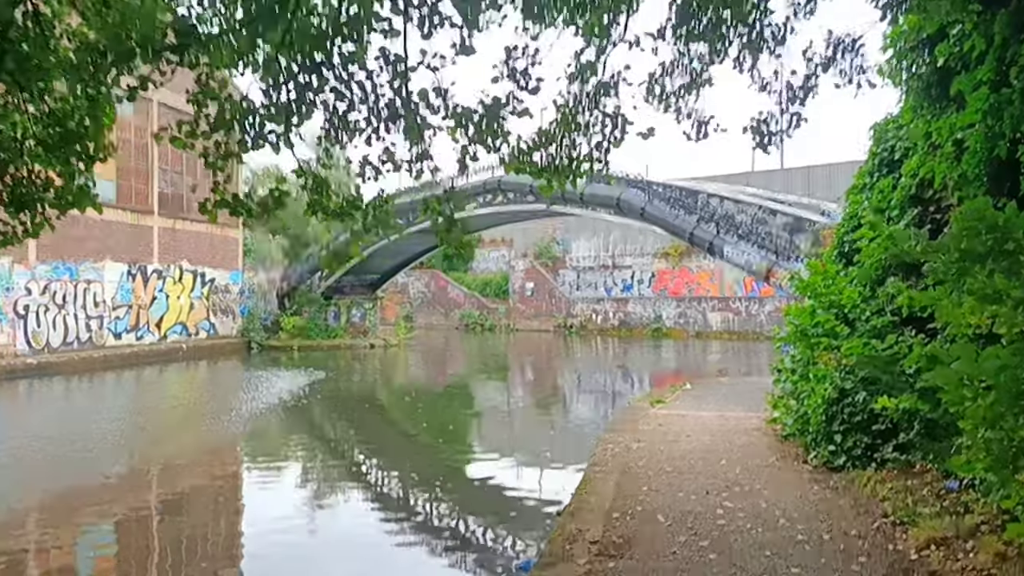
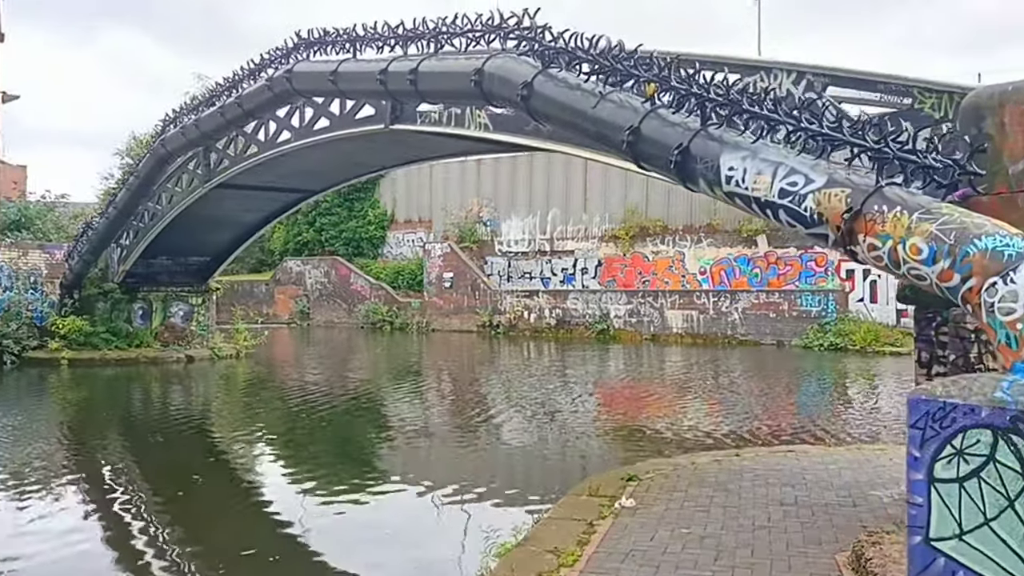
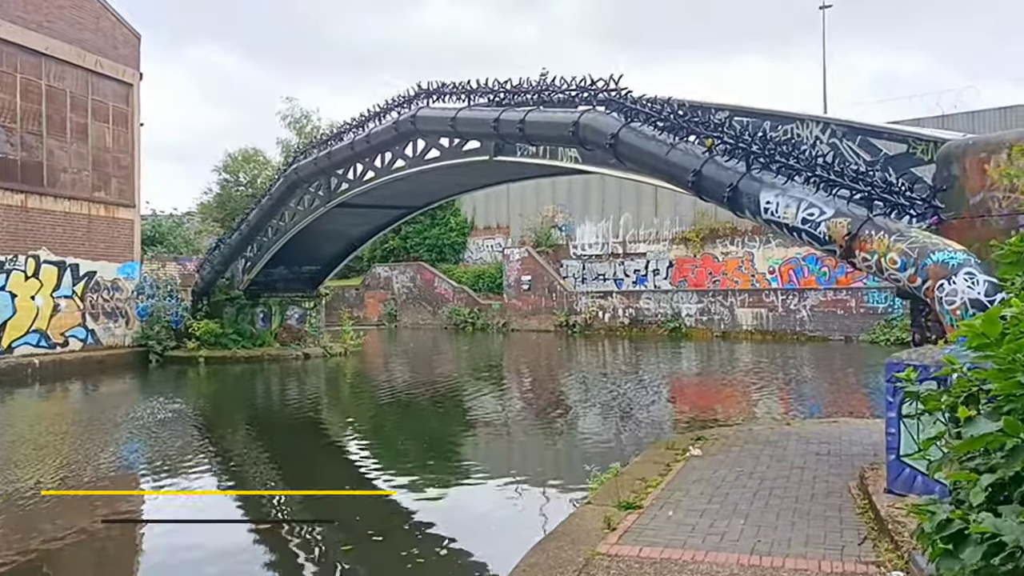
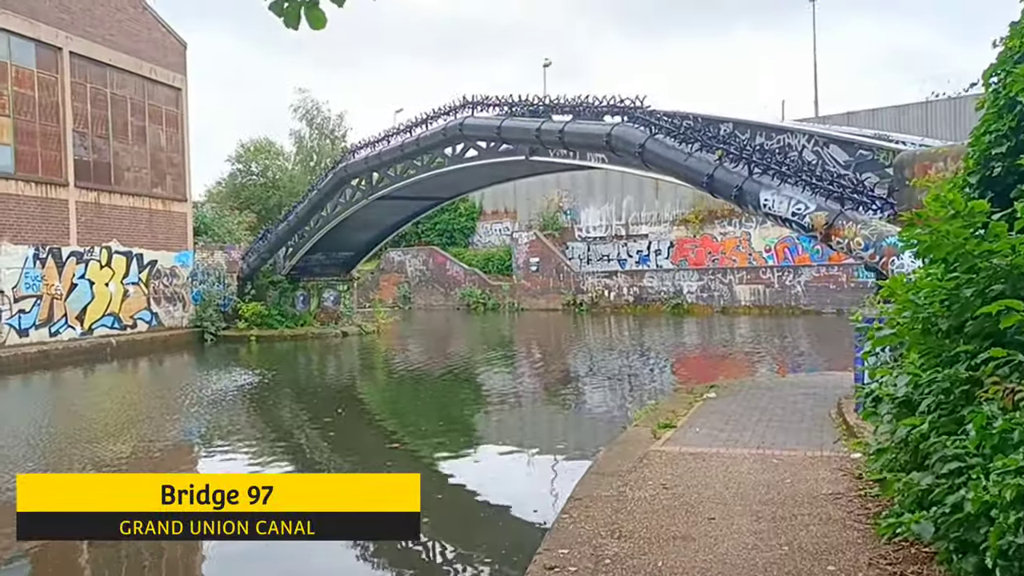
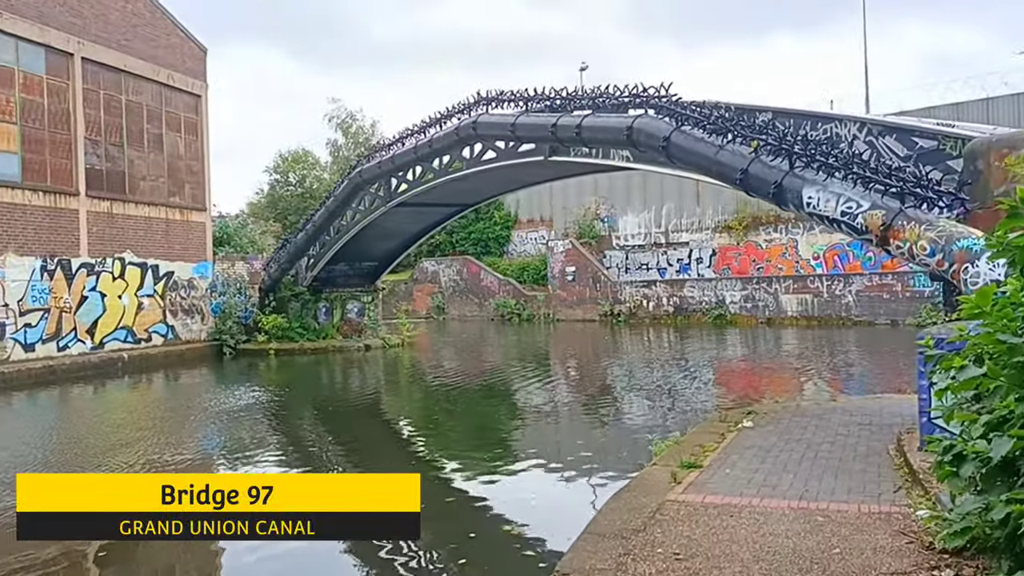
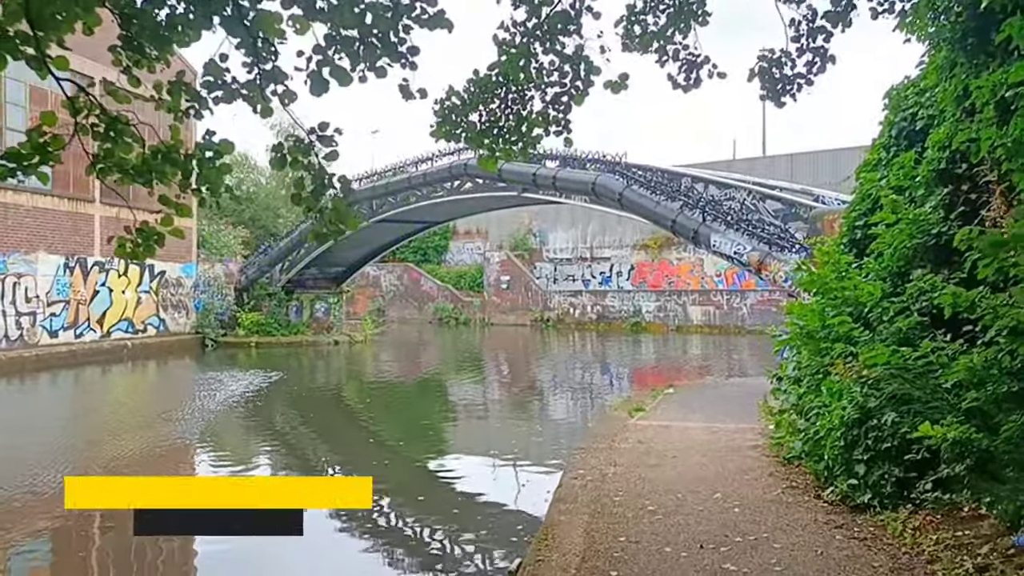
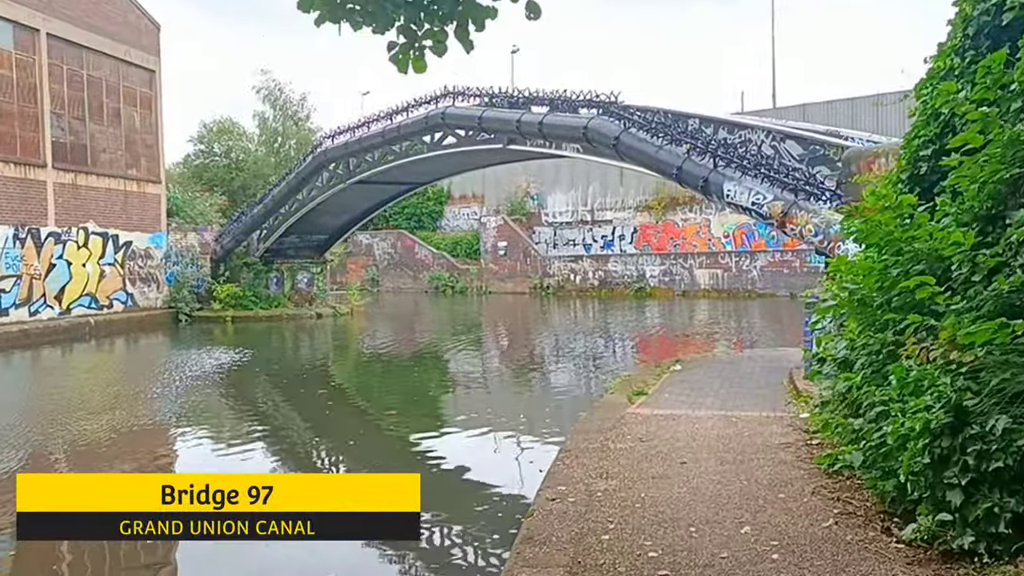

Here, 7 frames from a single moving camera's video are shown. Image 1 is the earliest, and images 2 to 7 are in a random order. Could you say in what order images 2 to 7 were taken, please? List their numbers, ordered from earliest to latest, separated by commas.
6, 7, 4, 5, 3, 2
